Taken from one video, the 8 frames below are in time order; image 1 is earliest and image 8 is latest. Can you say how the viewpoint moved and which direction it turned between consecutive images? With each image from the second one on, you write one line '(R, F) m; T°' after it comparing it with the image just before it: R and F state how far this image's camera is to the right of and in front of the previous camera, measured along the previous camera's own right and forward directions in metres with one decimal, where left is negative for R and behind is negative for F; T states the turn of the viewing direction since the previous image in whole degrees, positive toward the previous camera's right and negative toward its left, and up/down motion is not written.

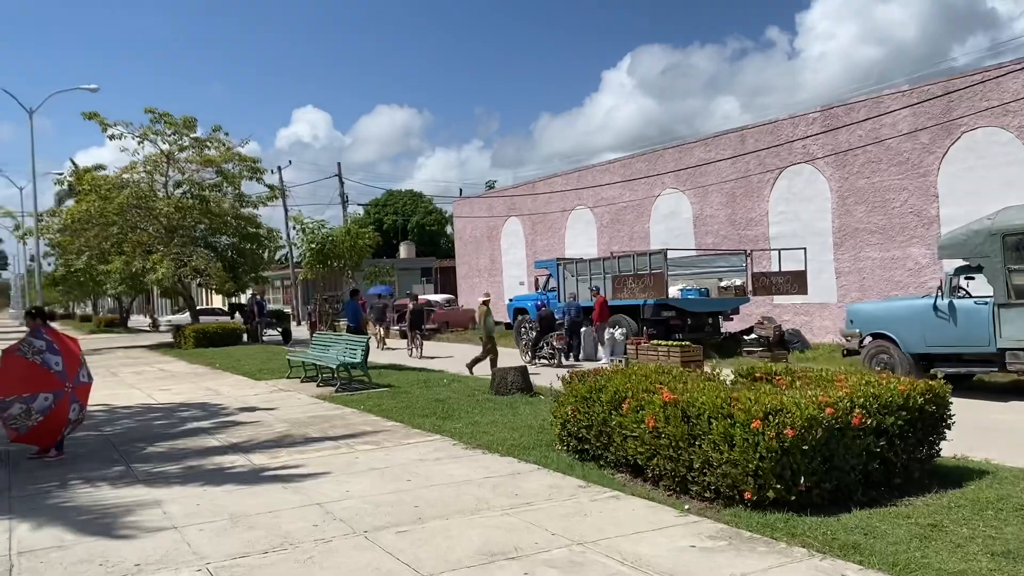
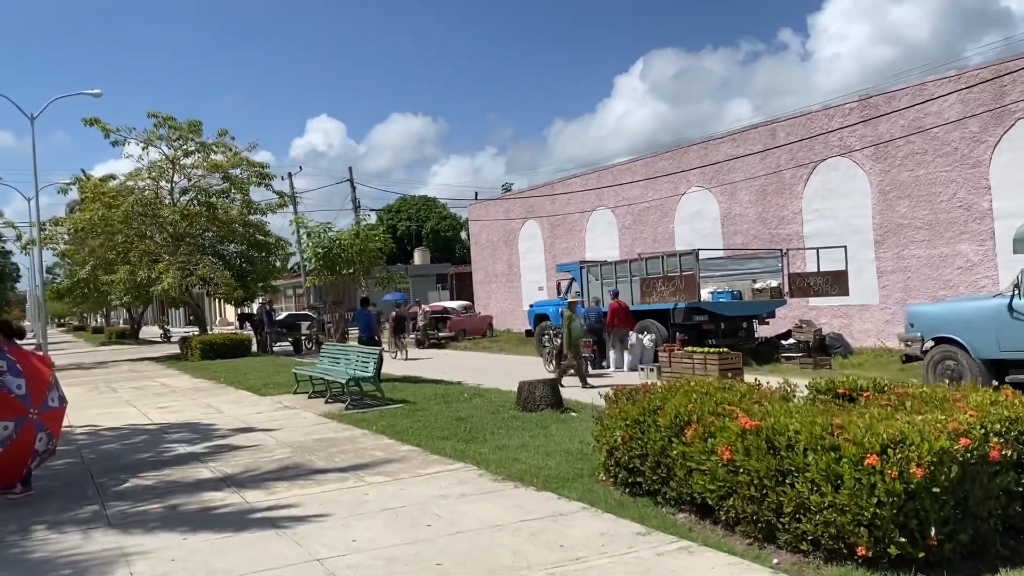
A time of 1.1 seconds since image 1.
(-0.1, +1.1) m; -1°
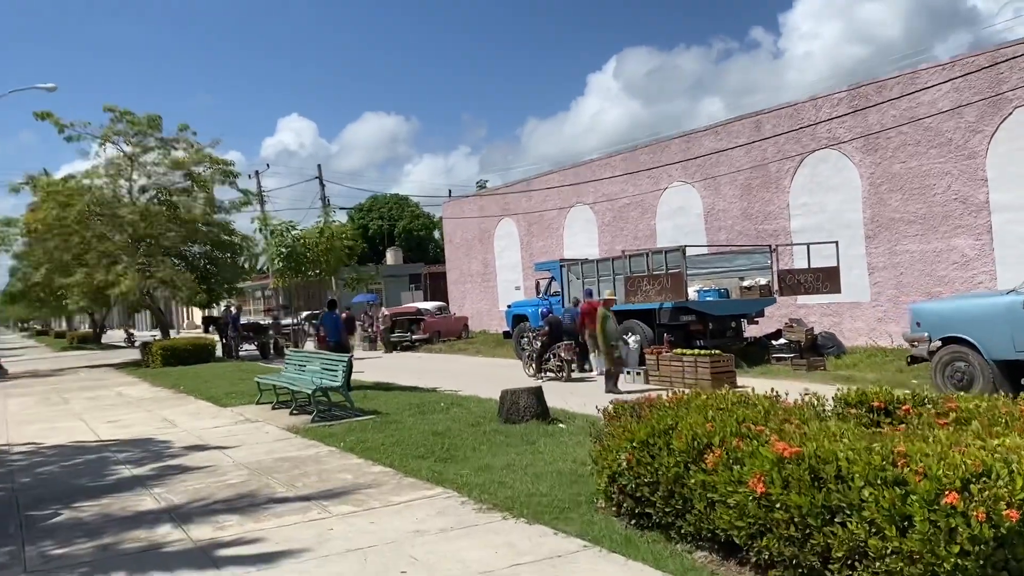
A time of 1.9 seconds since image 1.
(-0.1, +0.8) m; +2°
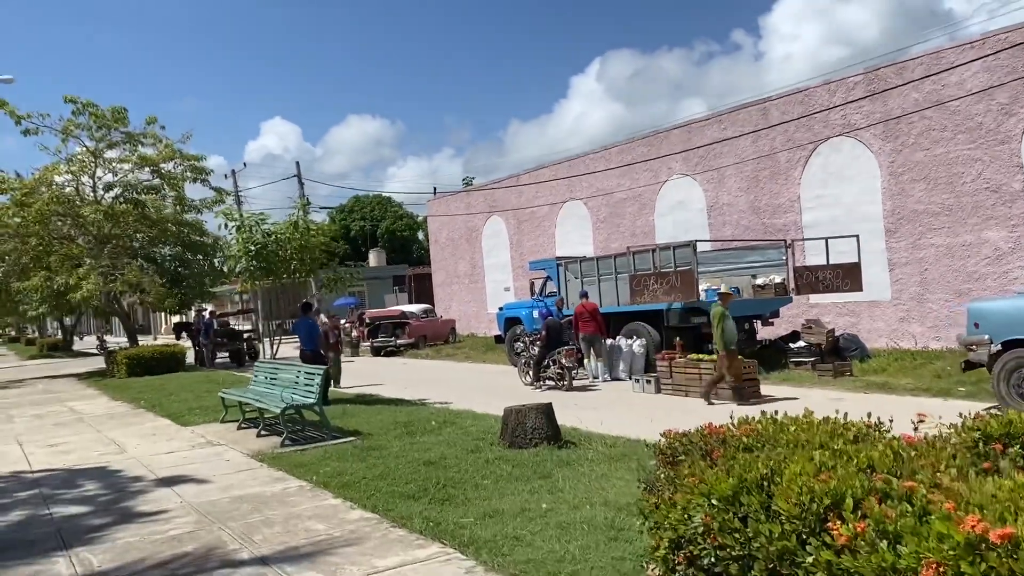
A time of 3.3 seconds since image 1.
(-0.2, +1.5) m; +1°
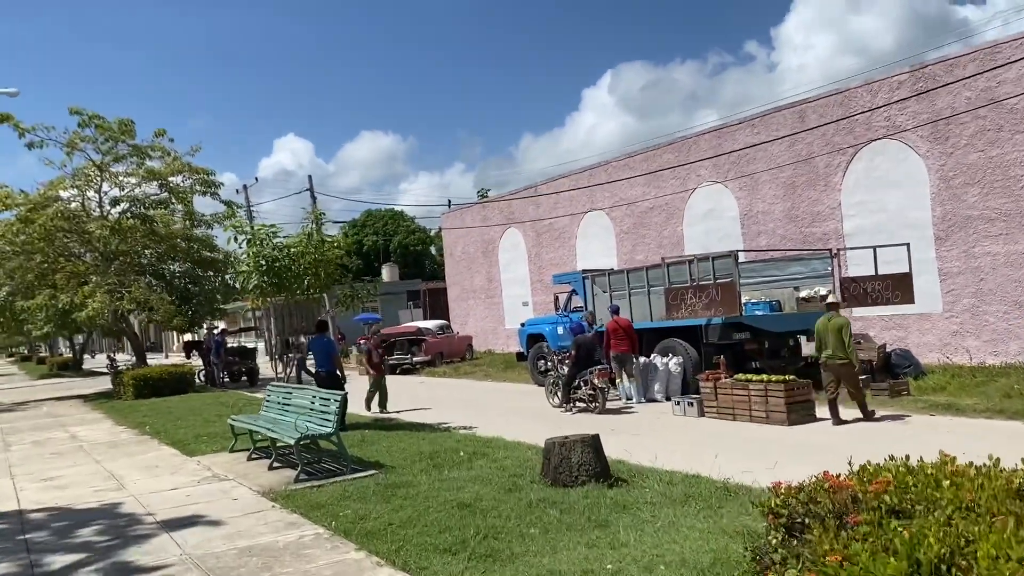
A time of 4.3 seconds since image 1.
(-0.2, +0.9) m; -1°
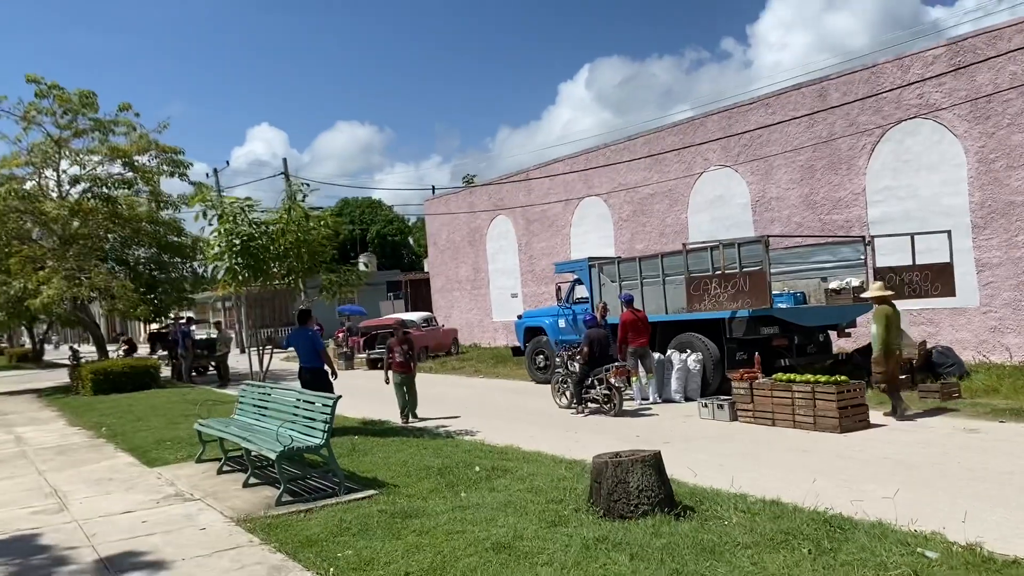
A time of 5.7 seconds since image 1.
(-0.4, +1.4) m; +2°
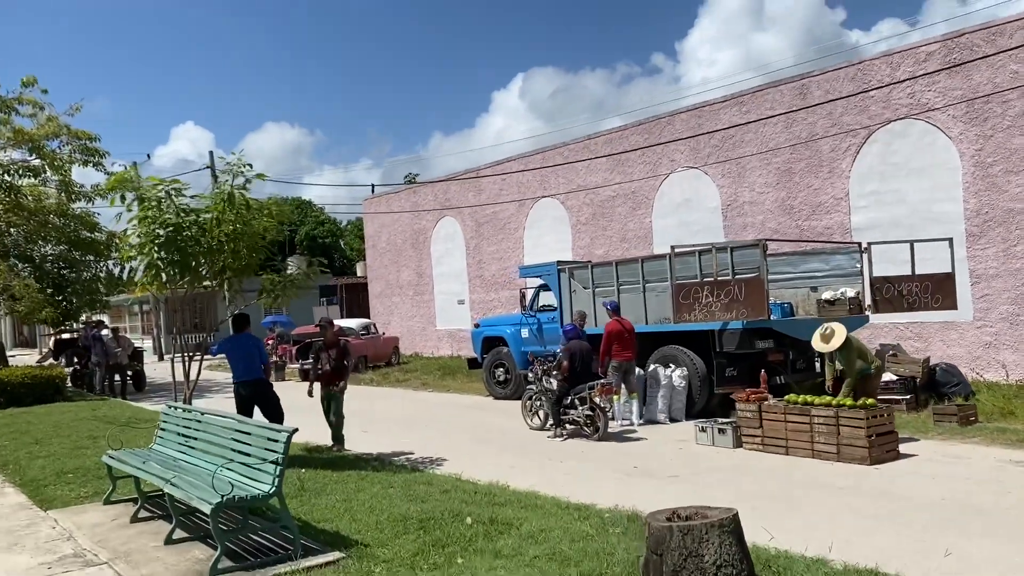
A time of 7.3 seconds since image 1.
(-0.5, +1.5) m; +5°
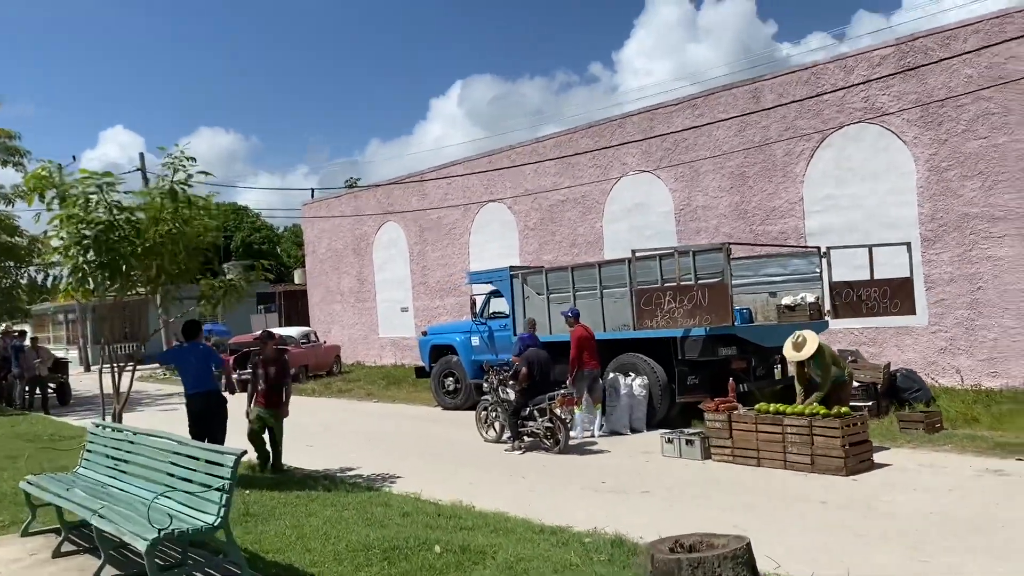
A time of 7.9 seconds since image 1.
(-0.2, +0.5) m; +4°
